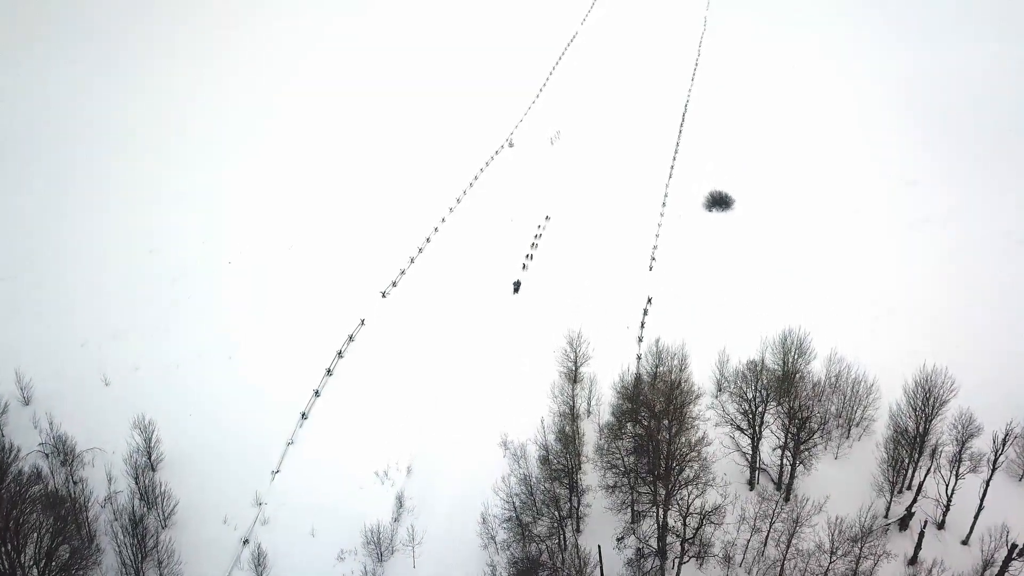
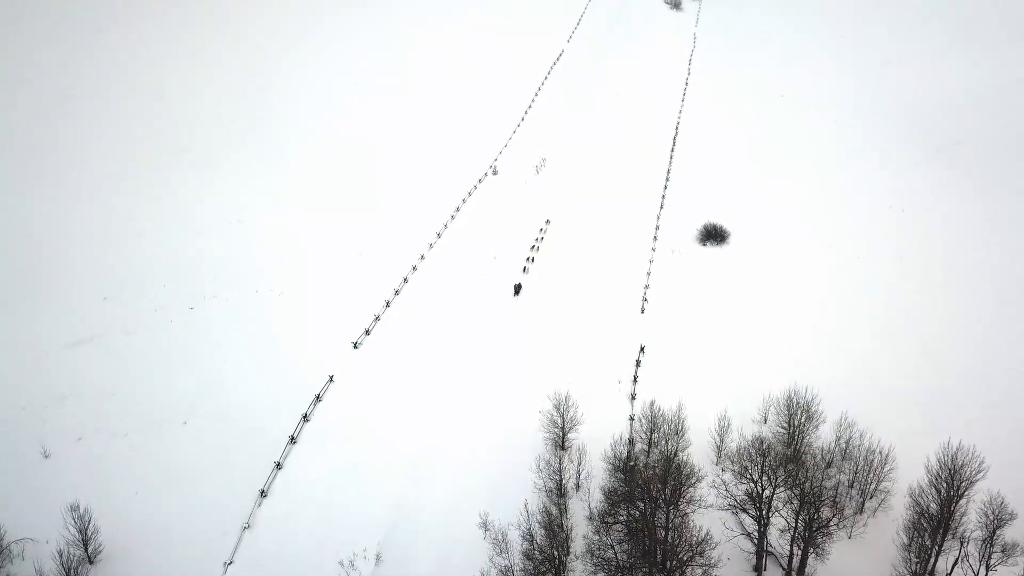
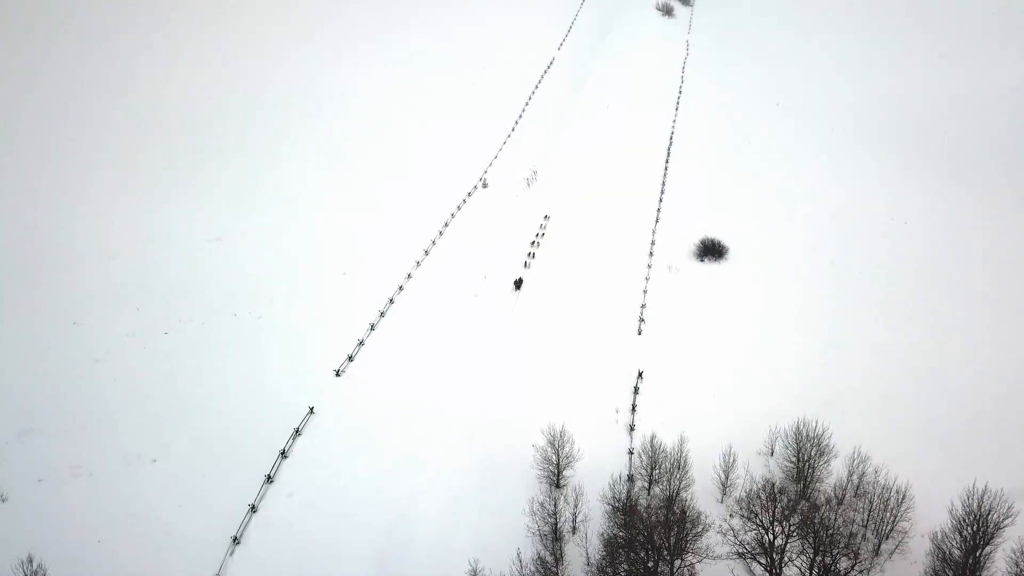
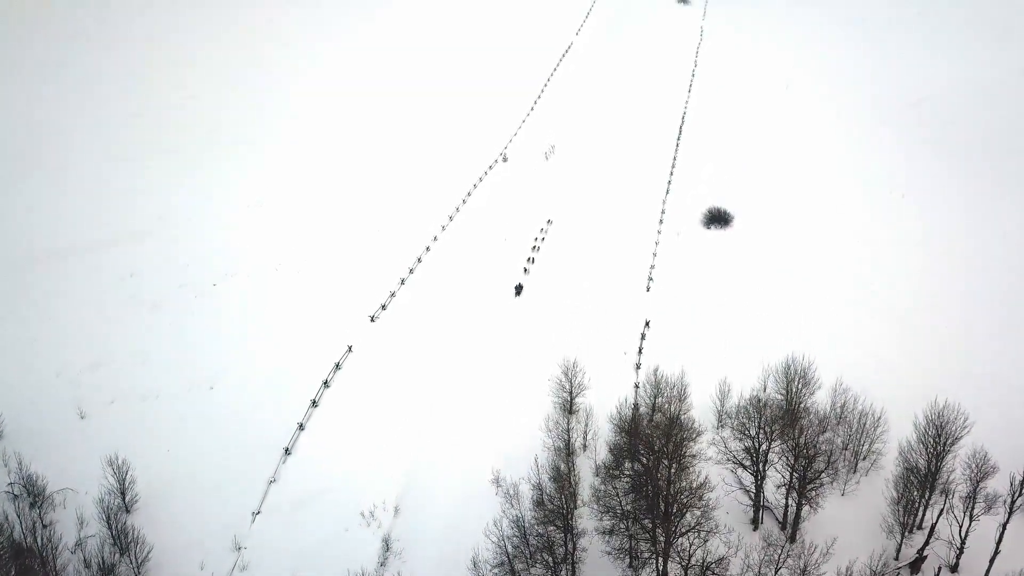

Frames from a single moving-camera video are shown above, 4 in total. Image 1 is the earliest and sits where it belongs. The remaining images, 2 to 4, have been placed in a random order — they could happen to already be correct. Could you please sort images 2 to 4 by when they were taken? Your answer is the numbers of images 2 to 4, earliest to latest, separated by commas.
4, 2, 3
